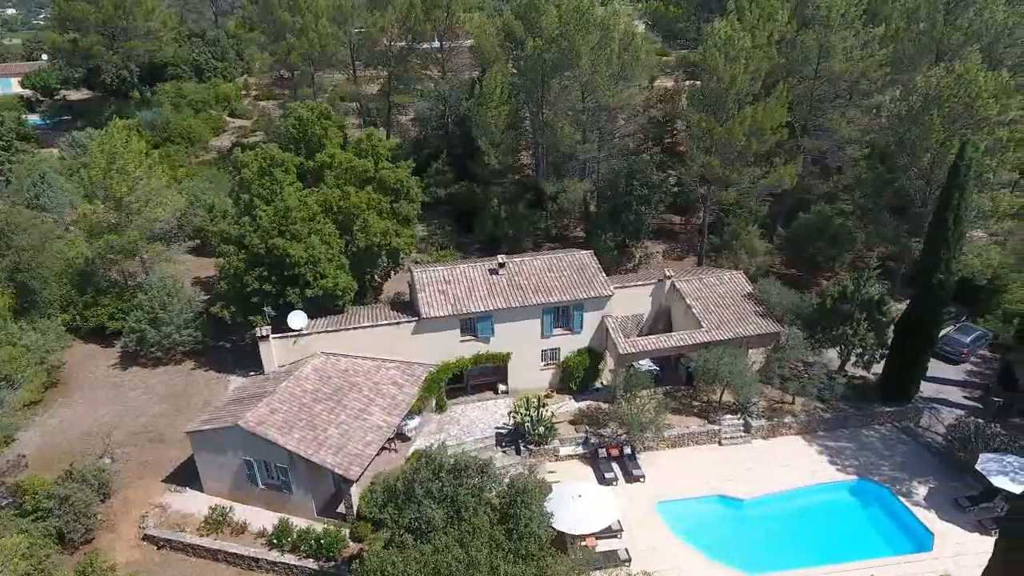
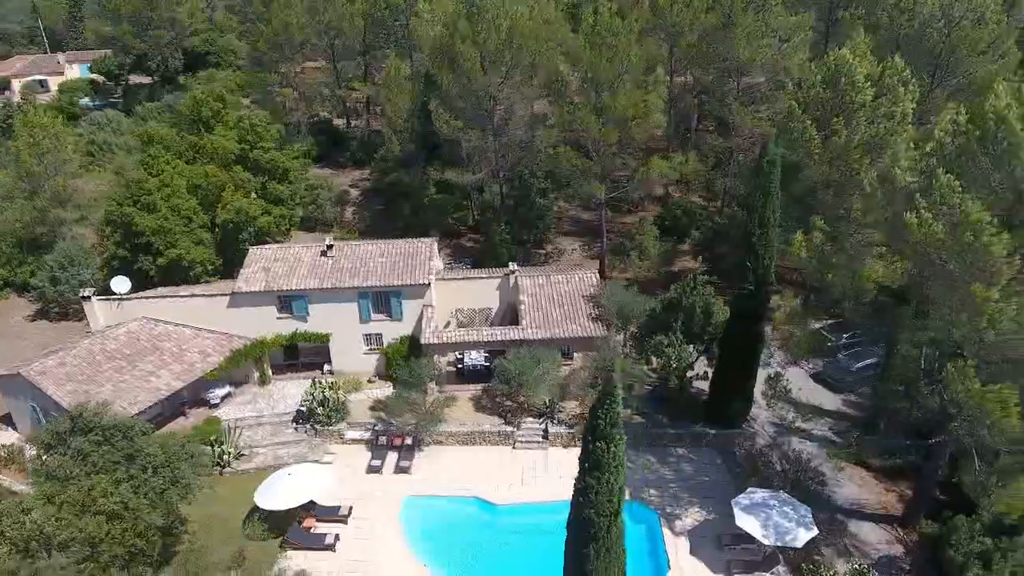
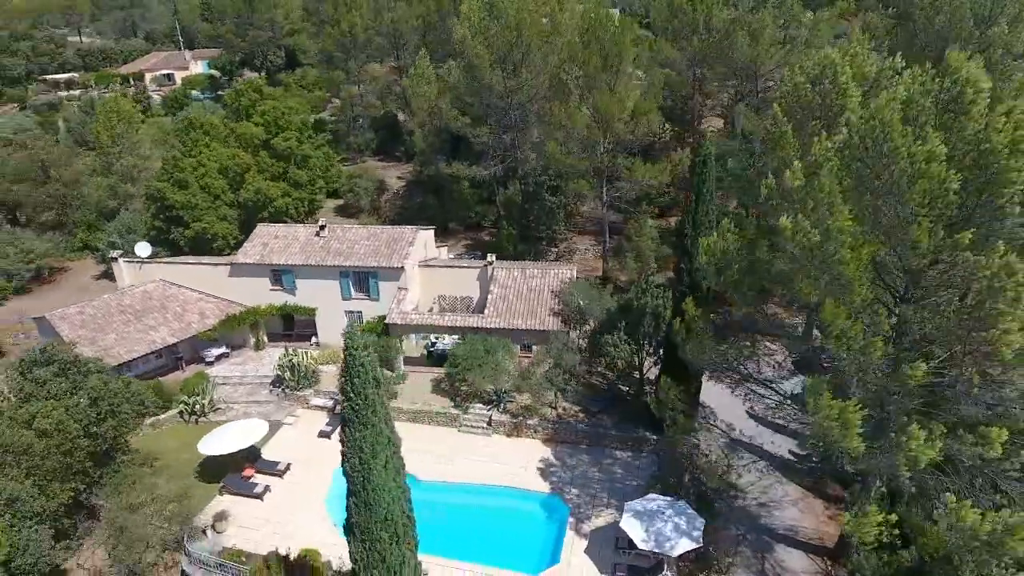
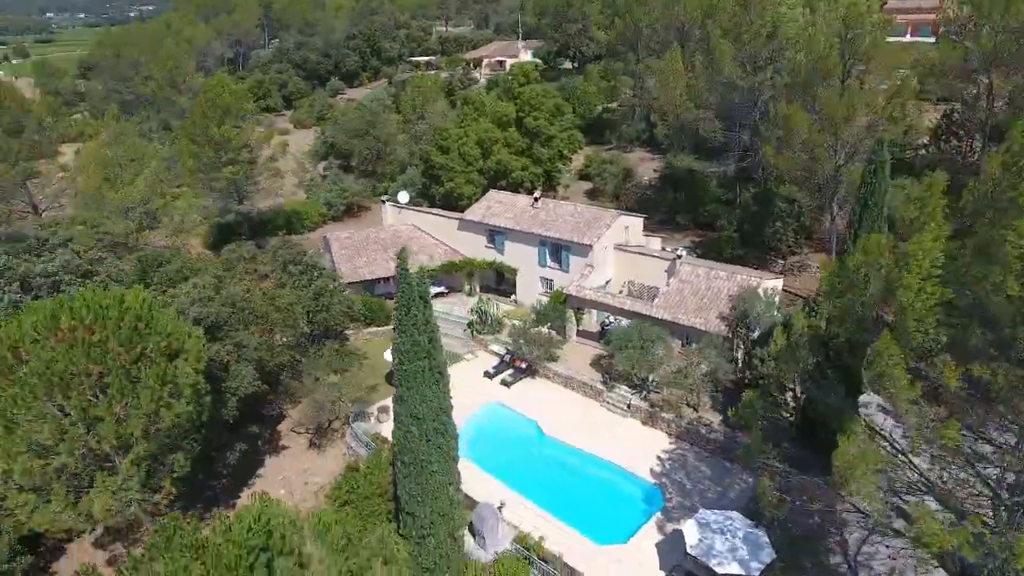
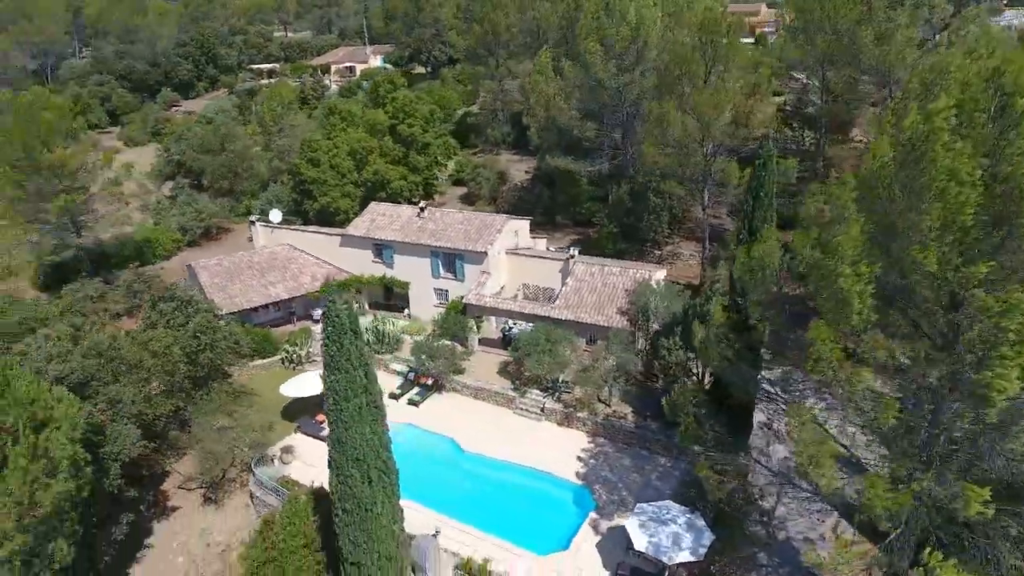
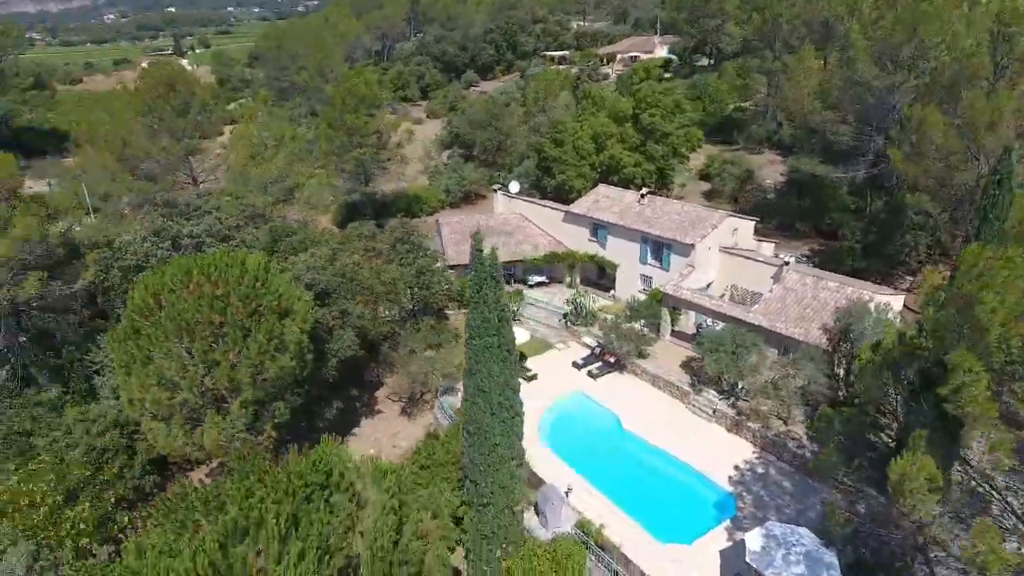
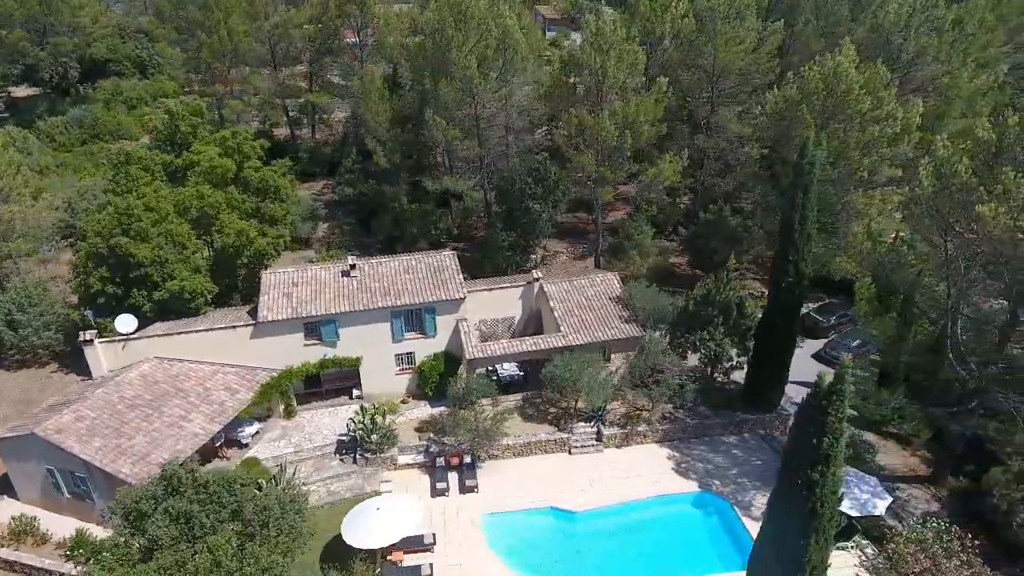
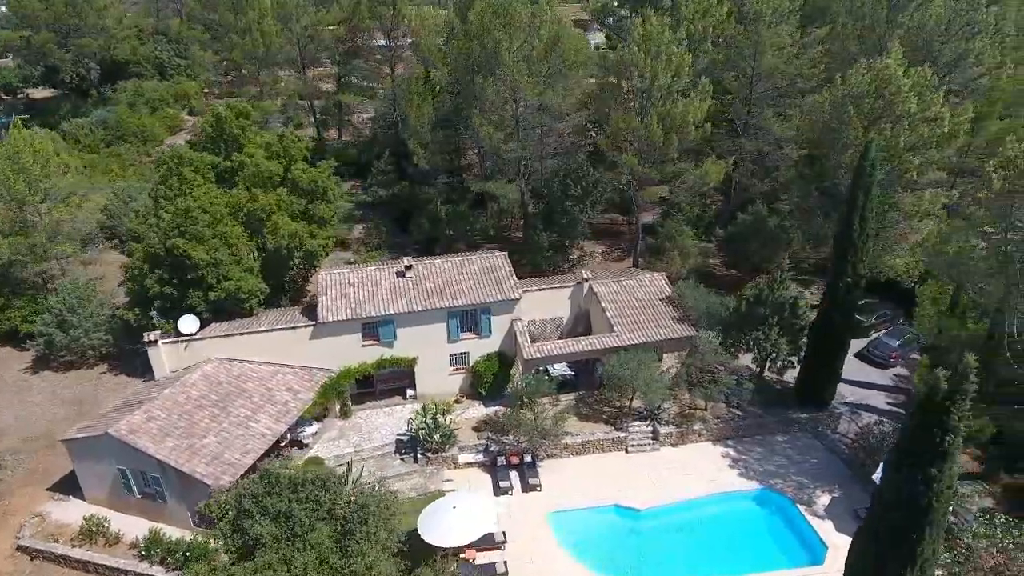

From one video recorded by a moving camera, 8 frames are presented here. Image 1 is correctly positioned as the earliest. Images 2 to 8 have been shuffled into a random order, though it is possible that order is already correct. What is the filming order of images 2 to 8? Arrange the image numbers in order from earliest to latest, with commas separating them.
8, 7, 2, 3, 5, 4, 6
